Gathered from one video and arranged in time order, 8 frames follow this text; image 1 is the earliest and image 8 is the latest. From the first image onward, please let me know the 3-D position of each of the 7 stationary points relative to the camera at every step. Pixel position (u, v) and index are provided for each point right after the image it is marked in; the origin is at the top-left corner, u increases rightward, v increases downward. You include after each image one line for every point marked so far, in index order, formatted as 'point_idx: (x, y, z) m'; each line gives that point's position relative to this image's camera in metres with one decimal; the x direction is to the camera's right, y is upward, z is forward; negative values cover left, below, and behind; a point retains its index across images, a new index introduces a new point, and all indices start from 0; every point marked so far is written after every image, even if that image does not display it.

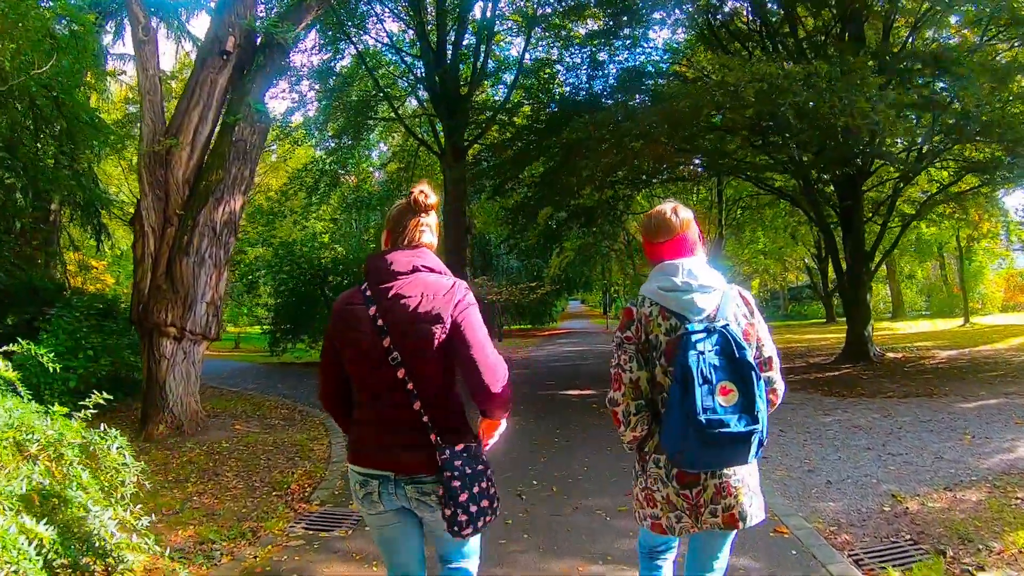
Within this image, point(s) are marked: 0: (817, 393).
0: (+3.7, -1.3, +8.5) m
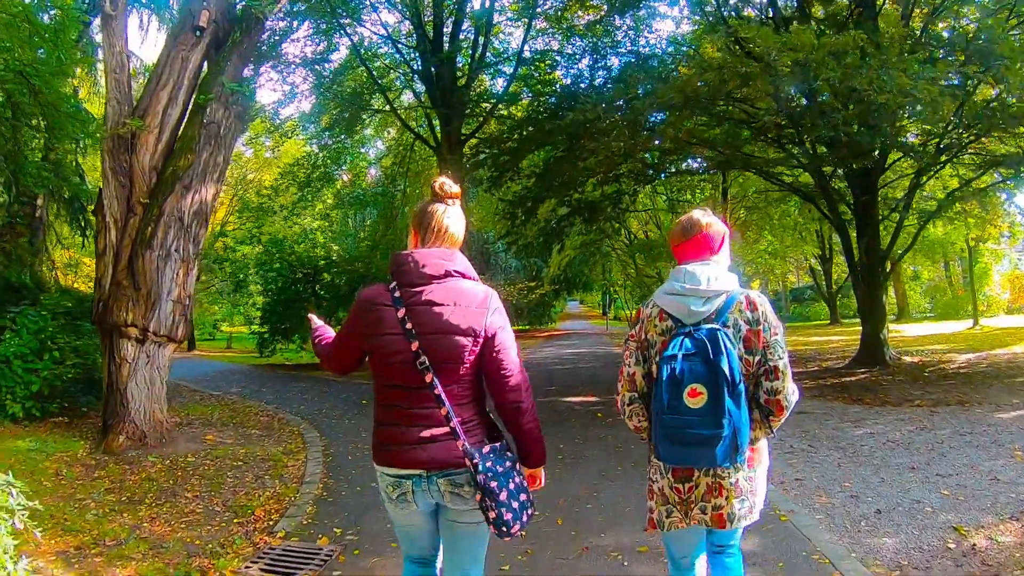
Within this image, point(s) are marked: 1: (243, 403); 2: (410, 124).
0: (+3.6, -1.2, +7.9) m
1: (-4.0, -1.7, +10.3) m
2: (-2.8, +4.4, +19.3) m
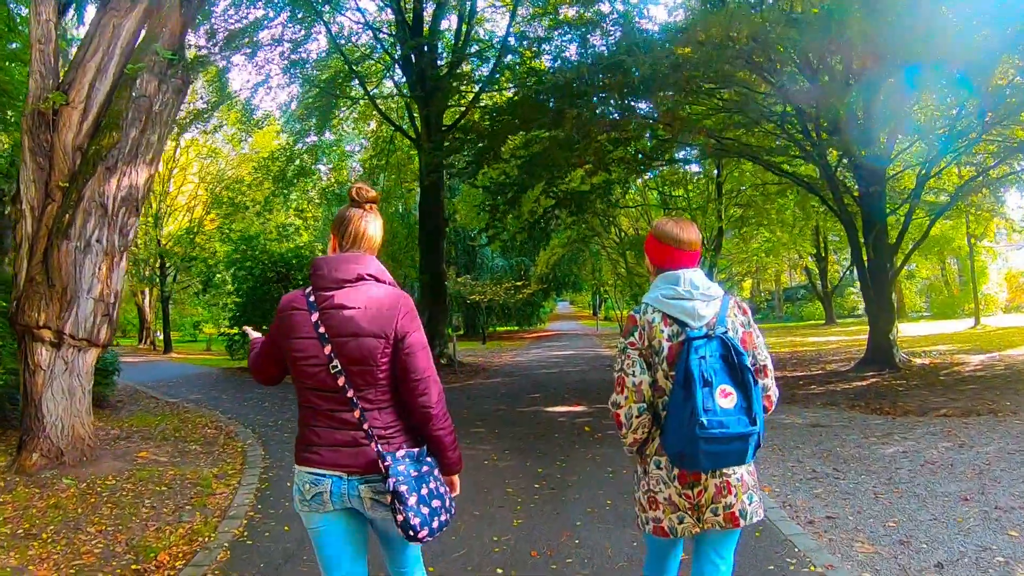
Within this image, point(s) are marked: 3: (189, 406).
0: (+3.4, -1.2, +7.0) m
1: (-4.2, -1.6, +9.4) m
2: (-3.2, +4.5, +18.4) m
3: (-4.6, -1.7, +10.2) m
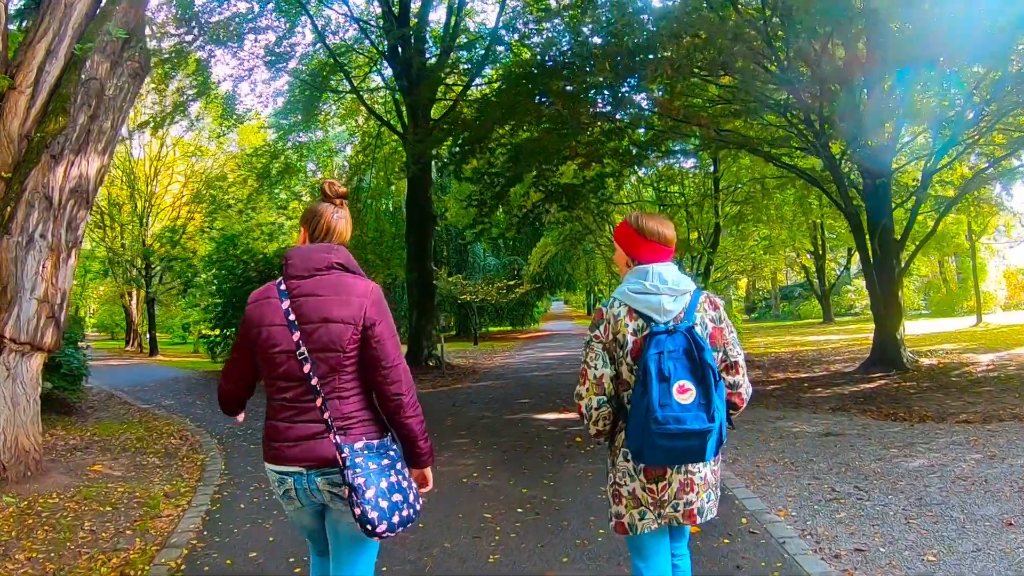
0: (+3.3, -1.2, +6.5) m
1: (-4.4, -1.6, +8.8) m
2: (-3.4, +4.5, +17.9) m
3: (-4.8, -1.7, +9.6) m
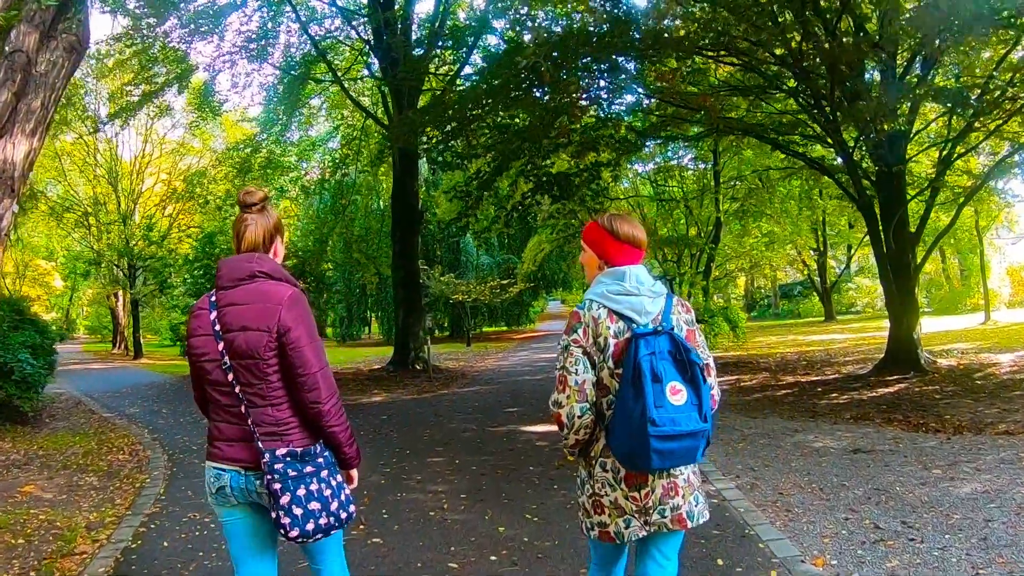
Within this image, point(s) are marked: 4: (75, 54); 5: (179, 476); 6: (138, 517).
0: (+3.1, -1.1, +5.8) m
1: (-4.5, -1.6, +8.1) m
2: (-3.6, +4.5, +17.2) m
3: (-4.9, -1.7, +8.9) m
4: (-3.6, +1.9, +5.8) m
5: (-2.5, -1.4, +5.3) m
6: (-2.3, -1.4, +4.4) m
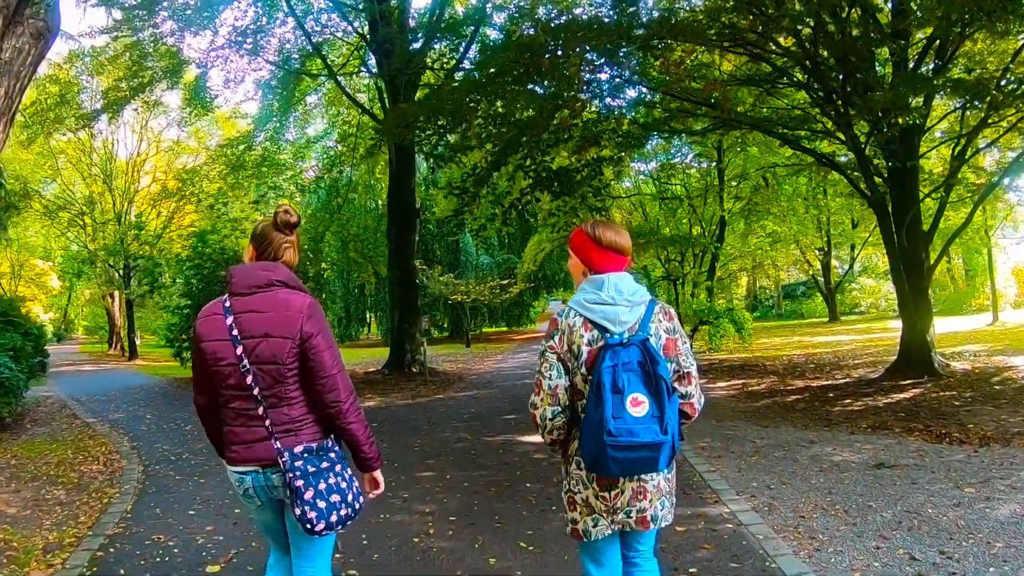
0: (+3.1, -1.1, +5.5) m
1: (-4.5, -1.6, +7.8) m
2: (-3.6, +4.5, +16.8) m
3: (-4.9, -1.7, +8.5) m
4: (-3.6, +1.9, +5.5) m
5: (-2.5, -1.4, +5.0) m
6: (-2.3, -1.4, +4.1) m
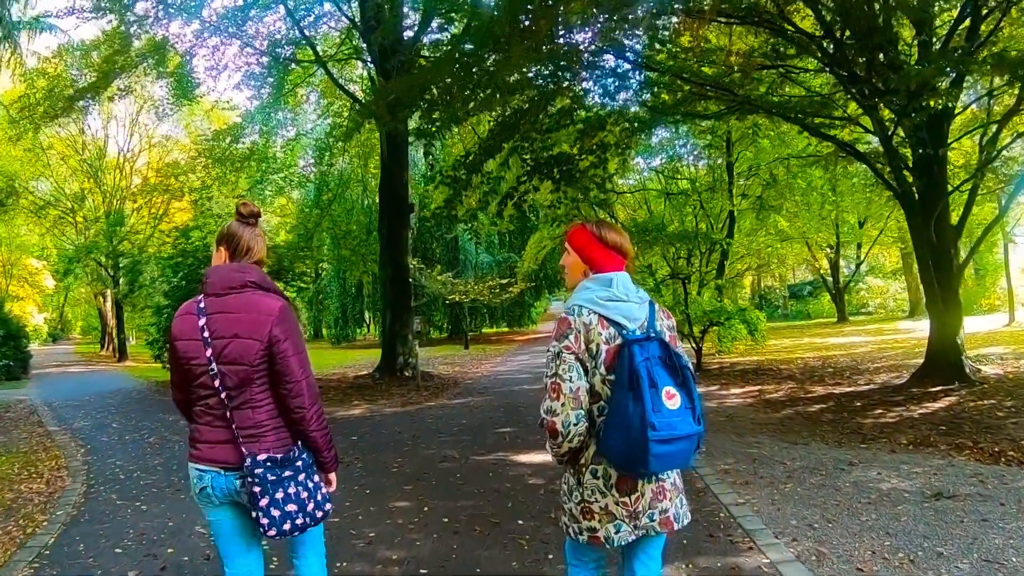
0: (+3.1, -1.1, +4.8) m
1: (-4.6, -1.6, +7.1) m
2: (-3.6, +4.5, +16.1) m
3: (-5.0, -1.7, +7.9) m
4: (-3.6, +2.0, +4.8) m
5: (-2.6, -1.4, +4.3) m
6: (-2.4, -1.4, +3.4) m
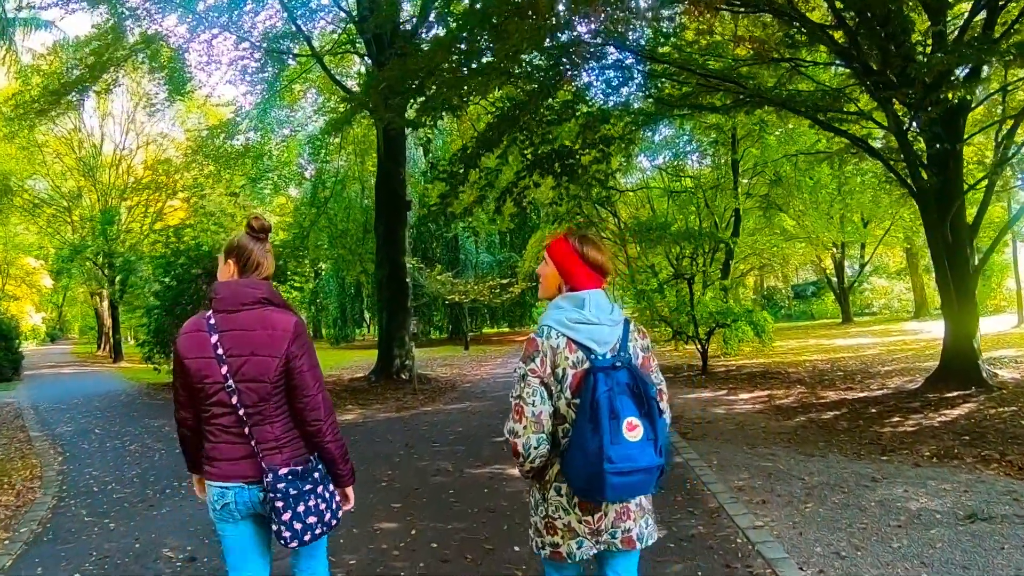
0: (+3.0, -1.1, +4.4) m
1: (-4.6, -1.6, +6.8) m
2: (-3.6, +4.5, +15.8) m
3: (-5.0, -1.7, +7.6) m
4: (-3.7, +1.9, +4.5) m
5: (-2.6, -1.4, +4.0) m
6: (-2.4, -1.4, +3.1) m
